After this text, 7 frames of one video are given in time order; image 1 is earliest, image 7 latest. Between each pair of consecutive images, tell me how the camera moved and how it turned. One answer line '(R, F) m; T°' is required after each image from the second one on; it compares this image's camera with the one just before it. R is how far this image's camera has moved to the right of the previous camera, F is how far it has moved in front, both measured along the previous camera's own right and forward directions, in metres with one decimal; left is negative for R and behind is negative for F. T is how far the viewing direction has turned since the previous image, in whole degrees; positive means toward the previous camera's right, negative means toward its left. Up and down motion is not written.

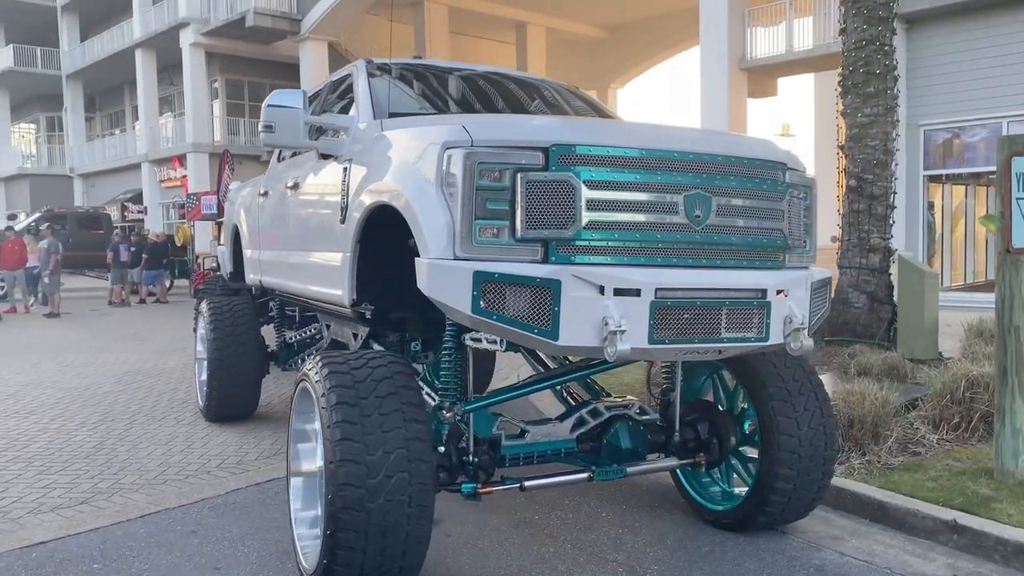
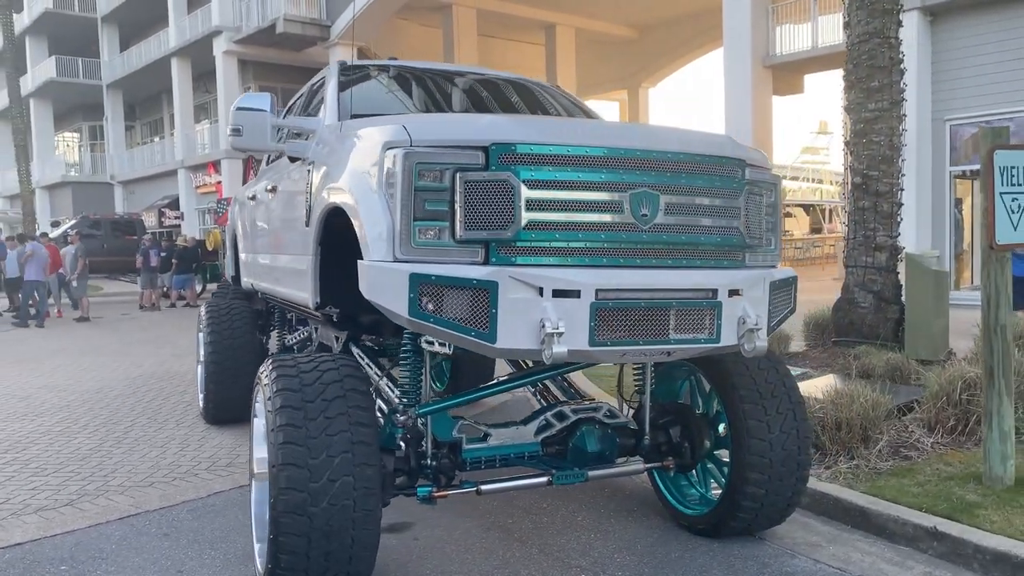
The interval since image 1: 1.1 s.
(+0.4, +0.1) m; -3°
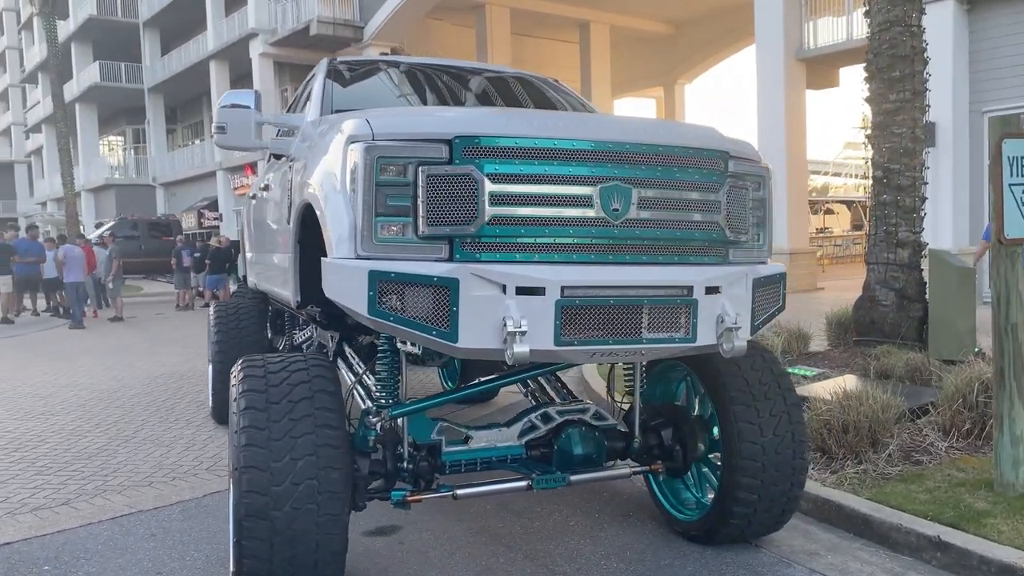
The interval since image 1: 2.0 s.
(+0.3, +0.1) m; -3°
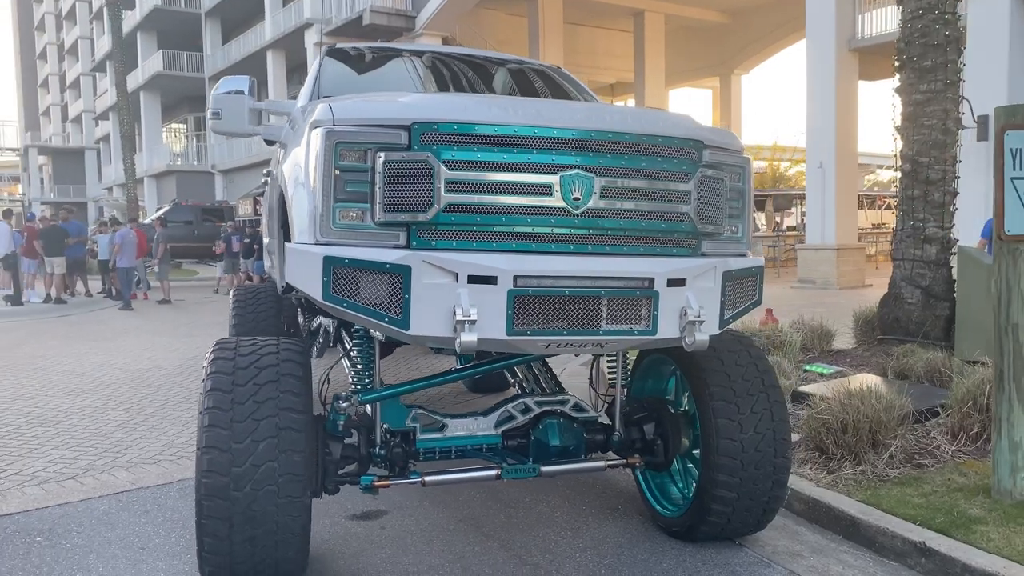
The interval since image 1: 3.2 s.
(+0.4, 0.0) m; -4°
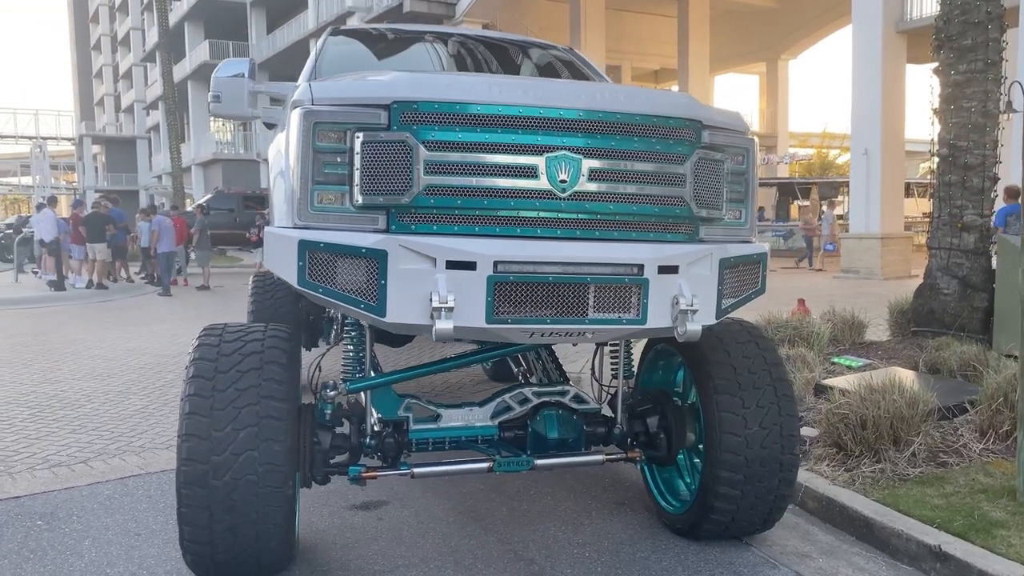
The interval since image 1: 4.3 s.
(+0.2, +0.1) m; -3°
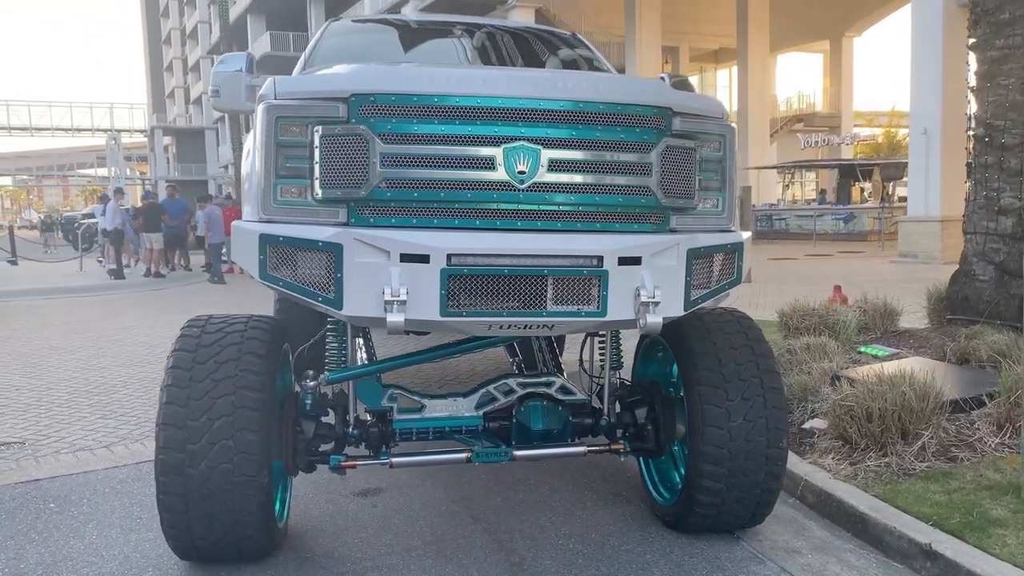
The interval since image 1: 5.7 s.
(+0.4, 0.0) m; -4°
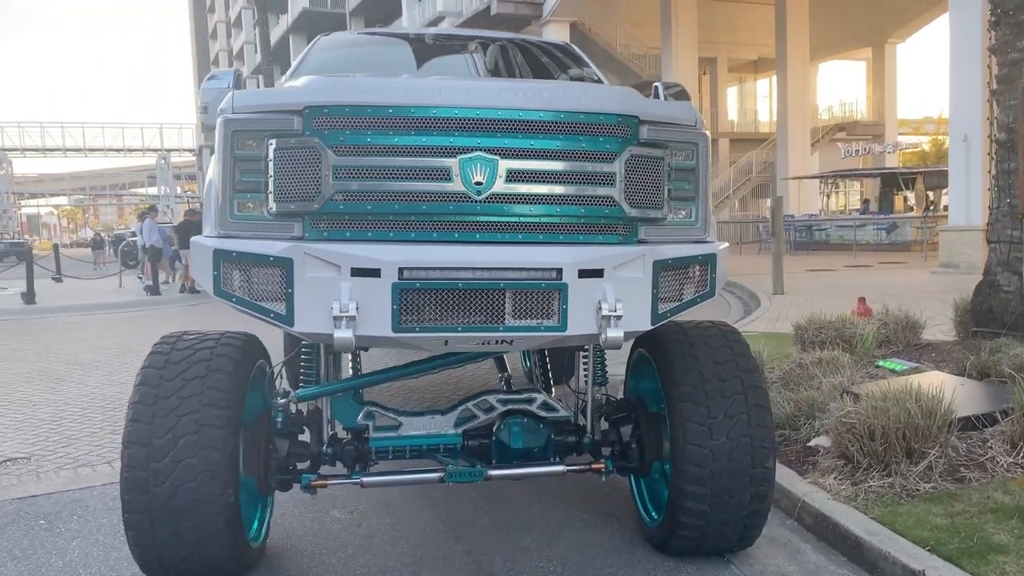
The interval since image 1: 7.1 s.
(+0.3, +0.1) m; -3°
